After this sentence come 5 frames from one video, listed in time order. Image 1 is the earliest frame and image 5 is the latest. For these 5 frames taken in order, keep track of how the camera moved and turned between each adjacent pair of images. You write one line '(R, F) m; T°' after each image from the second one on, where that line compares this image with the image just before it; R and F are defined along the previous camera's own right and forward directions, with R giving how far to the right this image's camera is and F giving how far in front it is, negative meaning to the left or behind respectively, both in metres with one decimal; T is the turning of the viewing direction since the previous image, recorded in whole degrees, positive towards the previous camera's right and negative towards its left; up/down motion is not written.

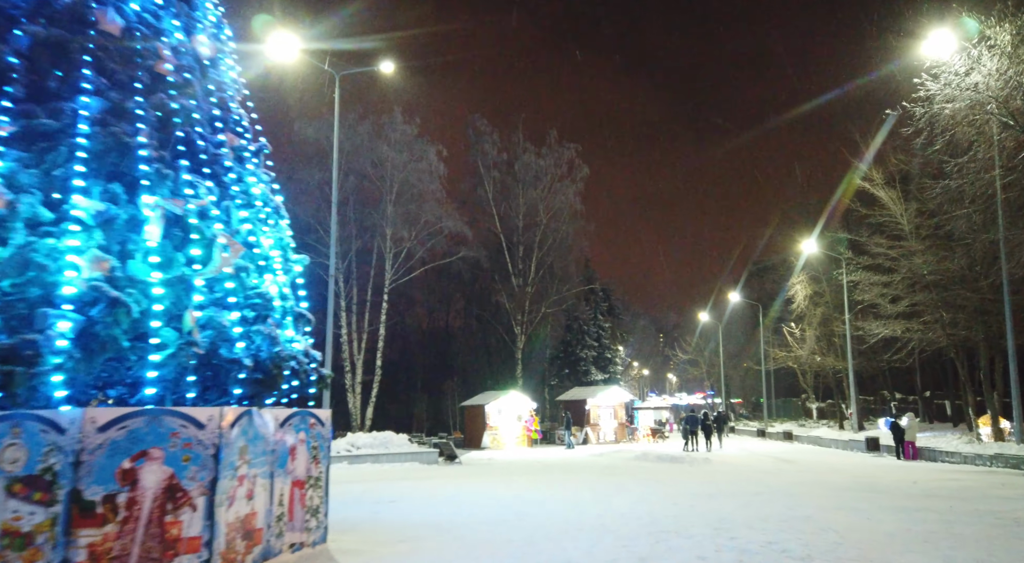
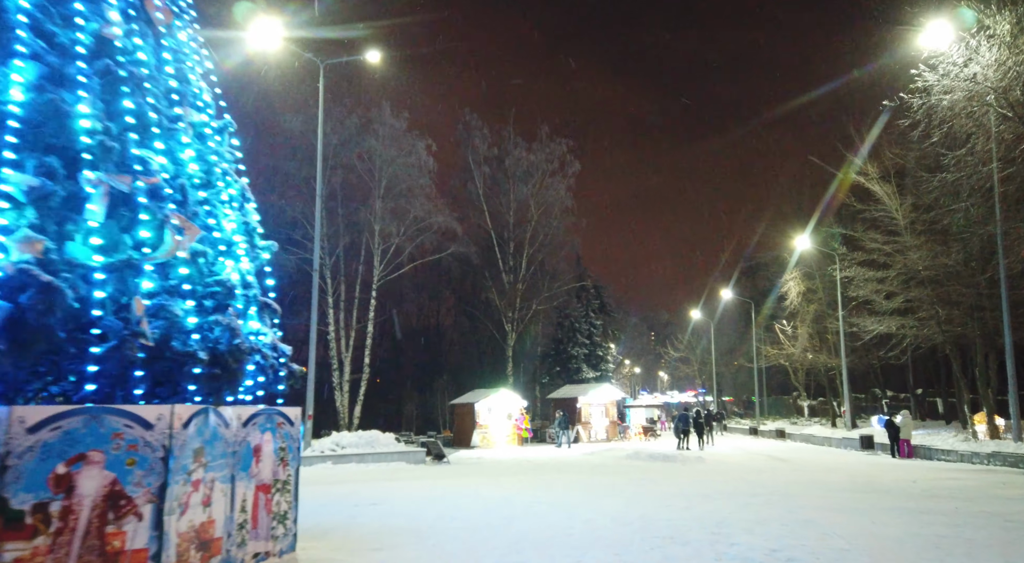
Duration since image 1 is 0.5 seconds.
(+0.1, +0.5) m; +1°
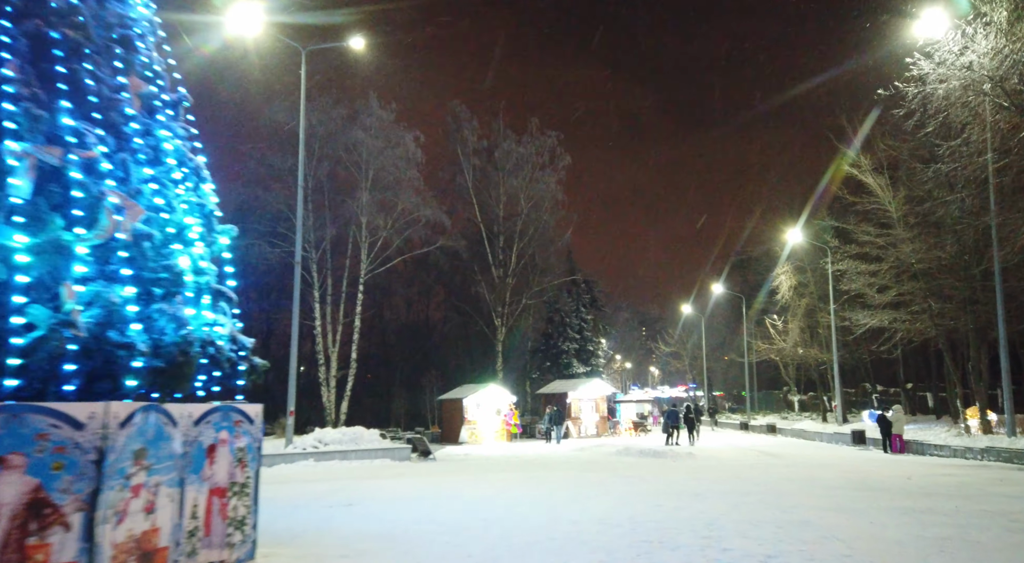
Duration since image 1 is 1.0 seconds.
(+0.1, +0.5) m; +1°
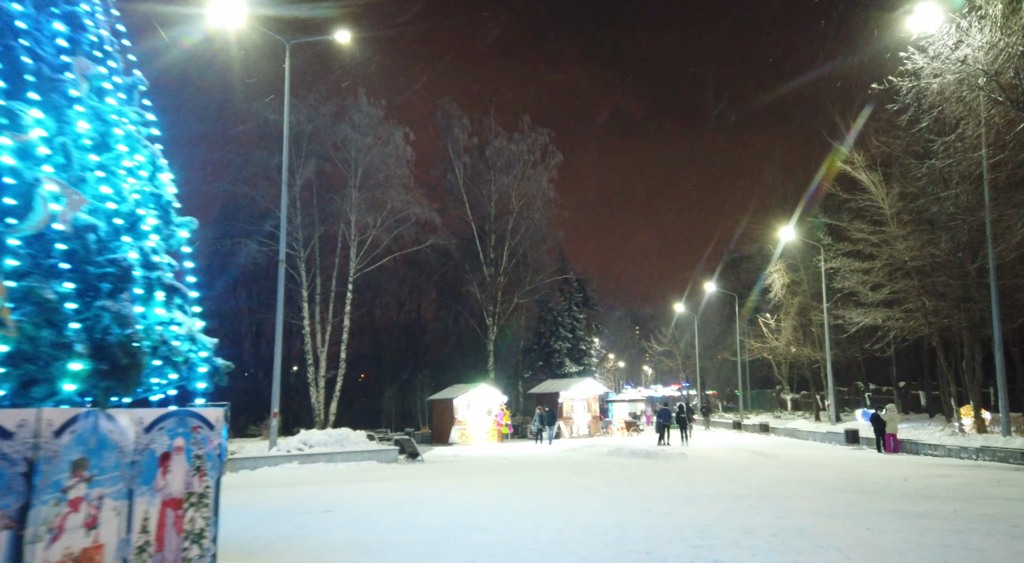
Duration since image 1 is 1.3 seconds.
(+0.1, +0.4) m; 0°
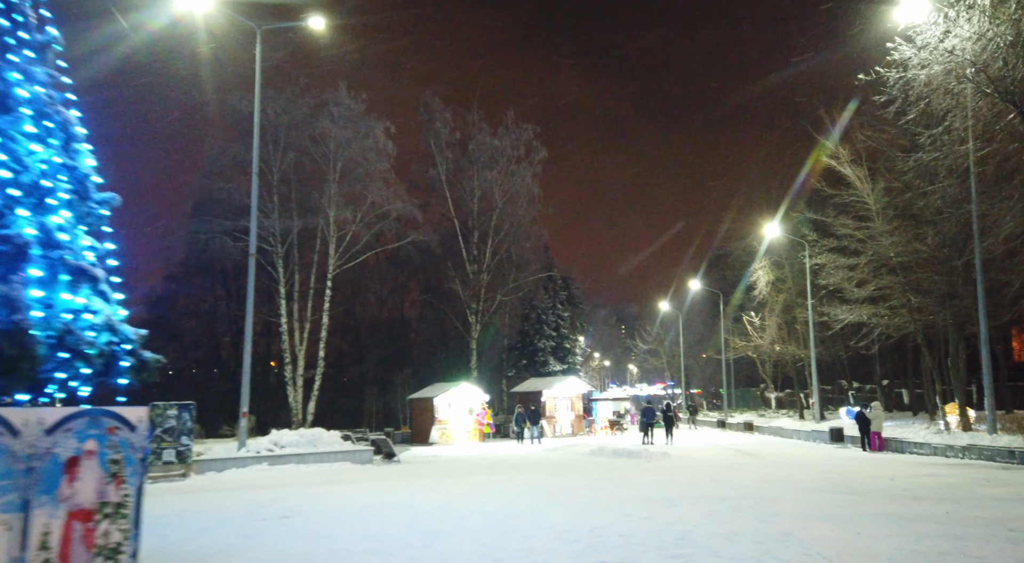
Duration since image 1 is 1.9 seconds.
(+0.2, +0.6) m; +1°
